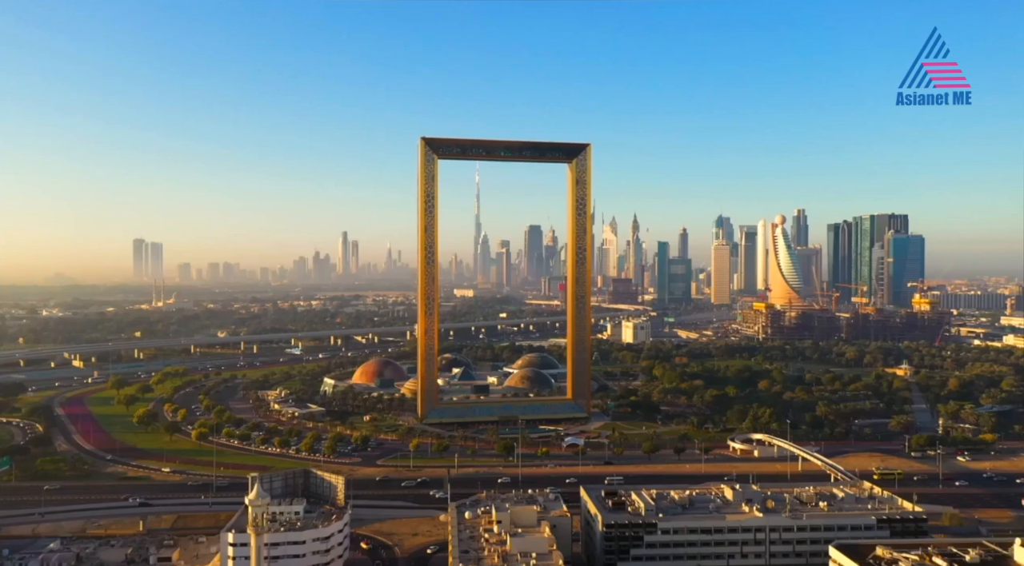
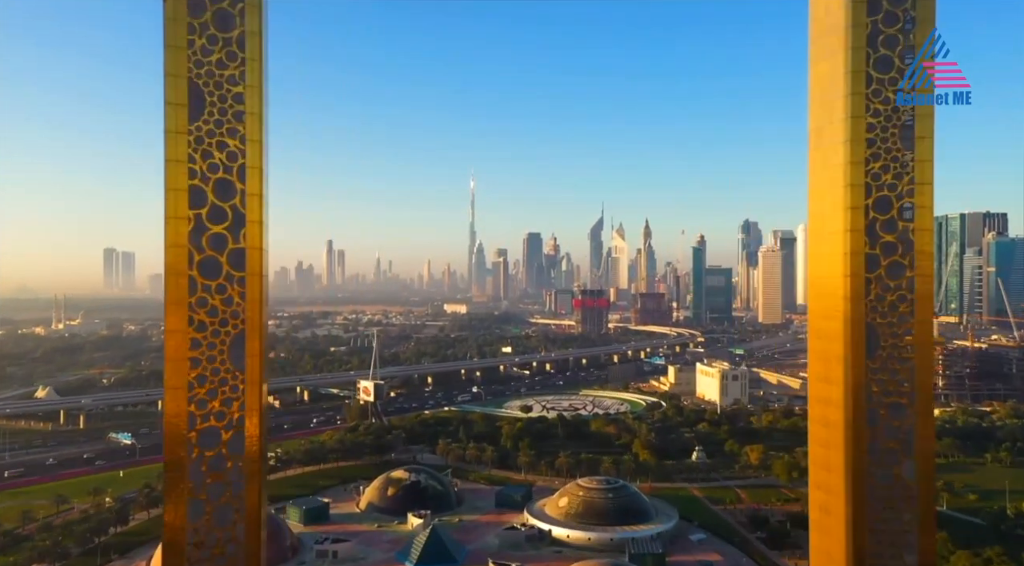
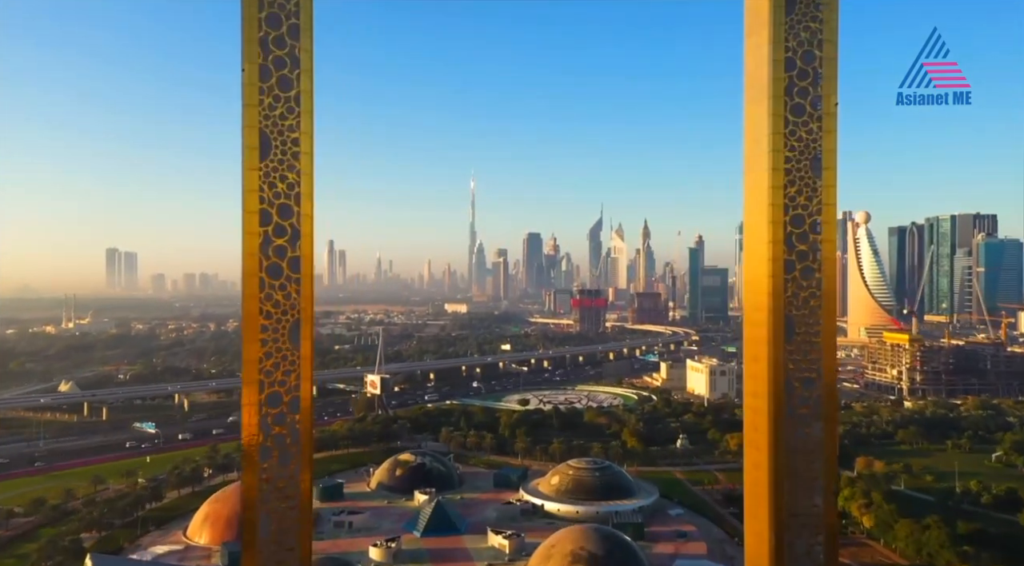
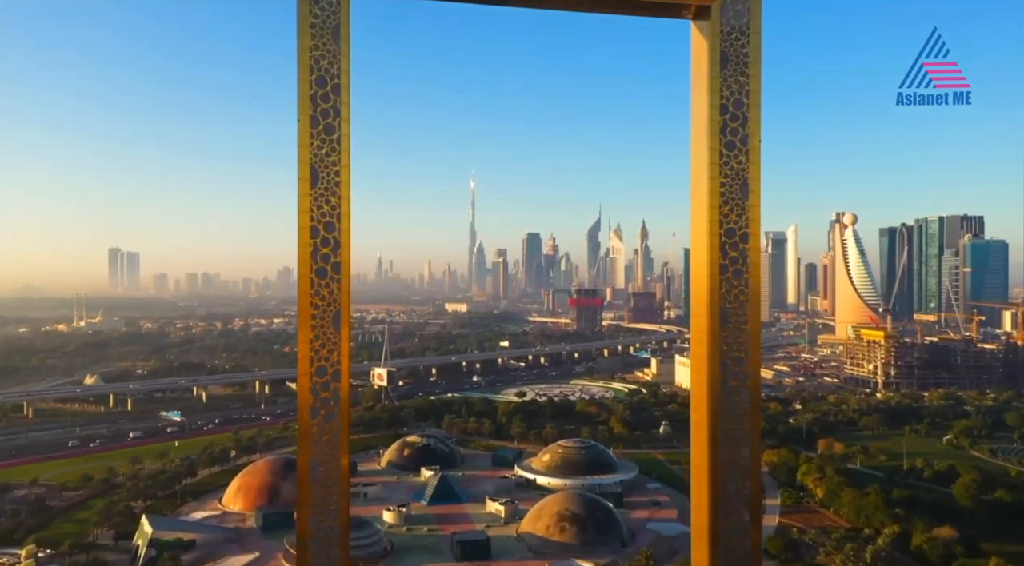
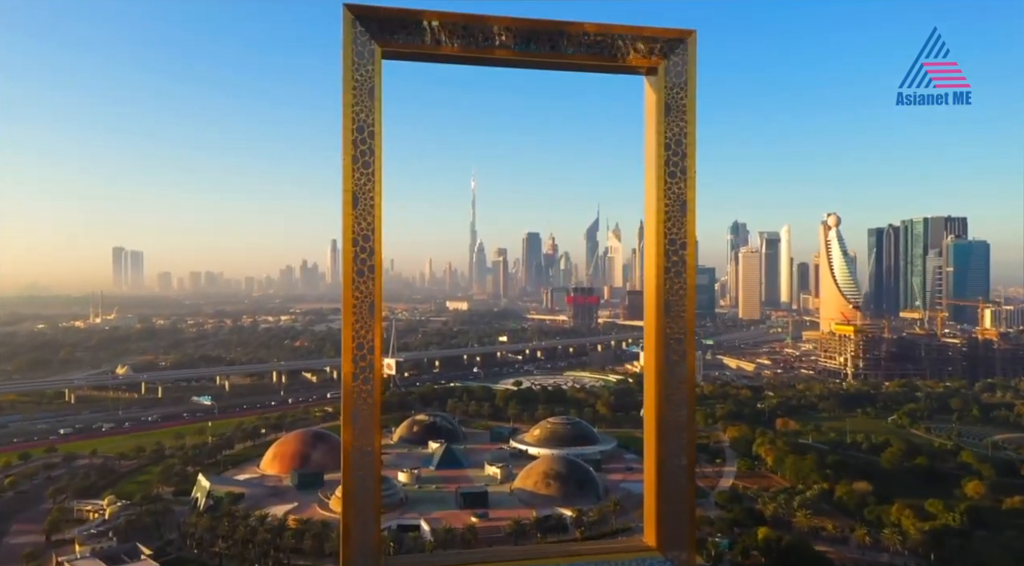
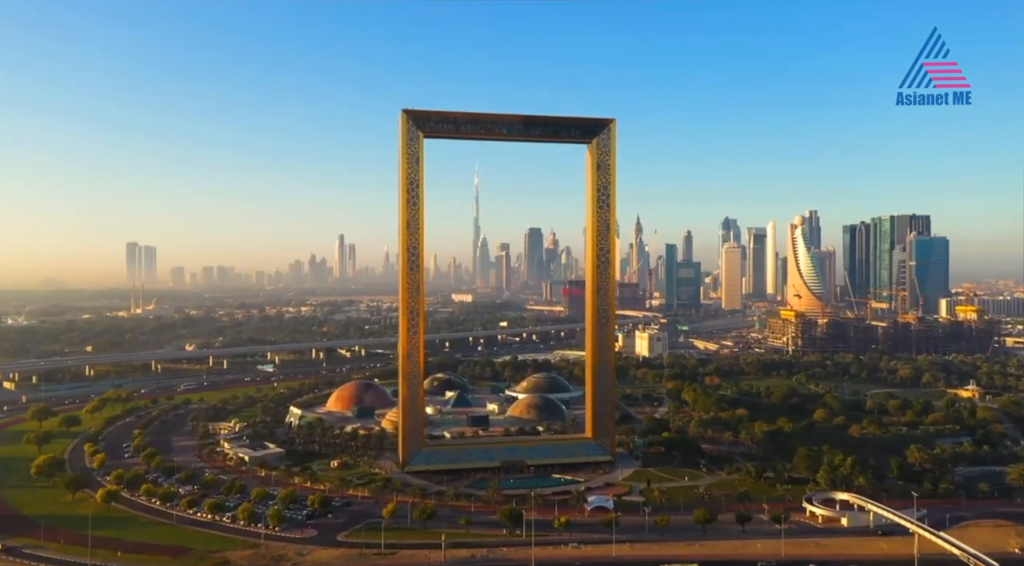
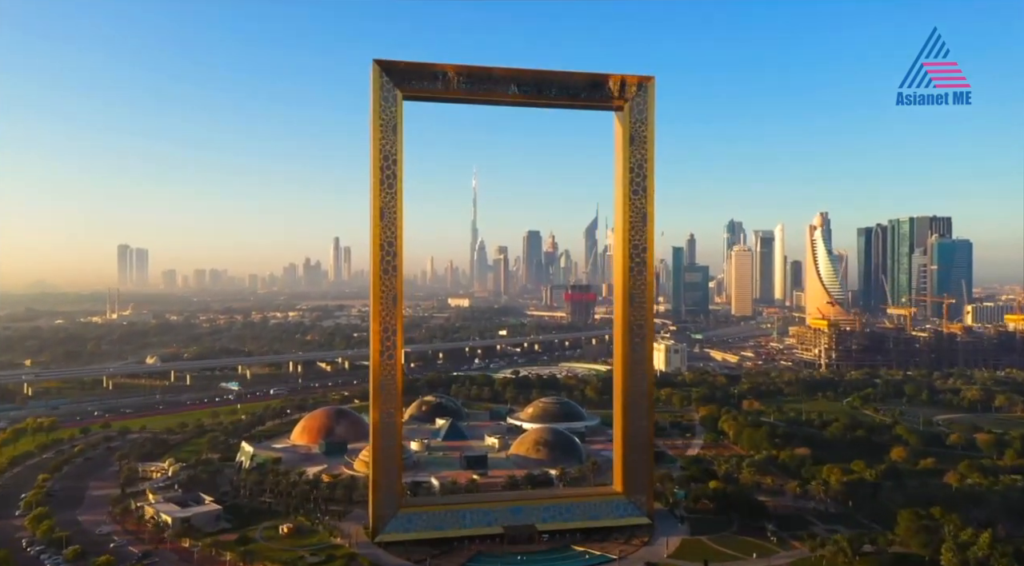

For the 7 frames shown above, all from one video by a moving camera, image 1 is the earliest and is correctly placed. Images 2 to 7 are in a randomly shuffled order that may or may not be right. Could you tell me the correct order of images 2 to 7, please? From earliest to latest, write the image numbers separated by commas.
6, 7, 5, 4, 3, 2
